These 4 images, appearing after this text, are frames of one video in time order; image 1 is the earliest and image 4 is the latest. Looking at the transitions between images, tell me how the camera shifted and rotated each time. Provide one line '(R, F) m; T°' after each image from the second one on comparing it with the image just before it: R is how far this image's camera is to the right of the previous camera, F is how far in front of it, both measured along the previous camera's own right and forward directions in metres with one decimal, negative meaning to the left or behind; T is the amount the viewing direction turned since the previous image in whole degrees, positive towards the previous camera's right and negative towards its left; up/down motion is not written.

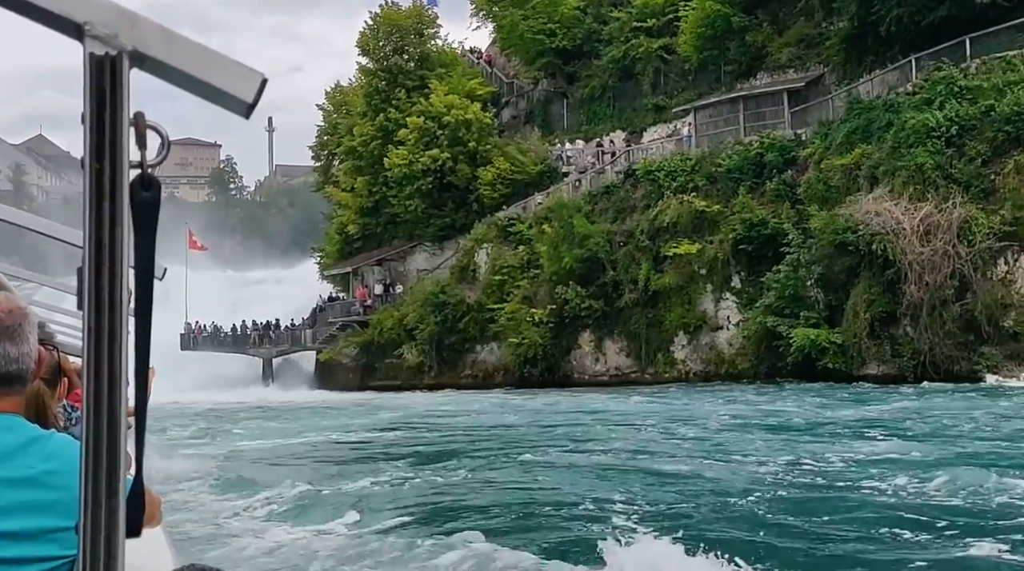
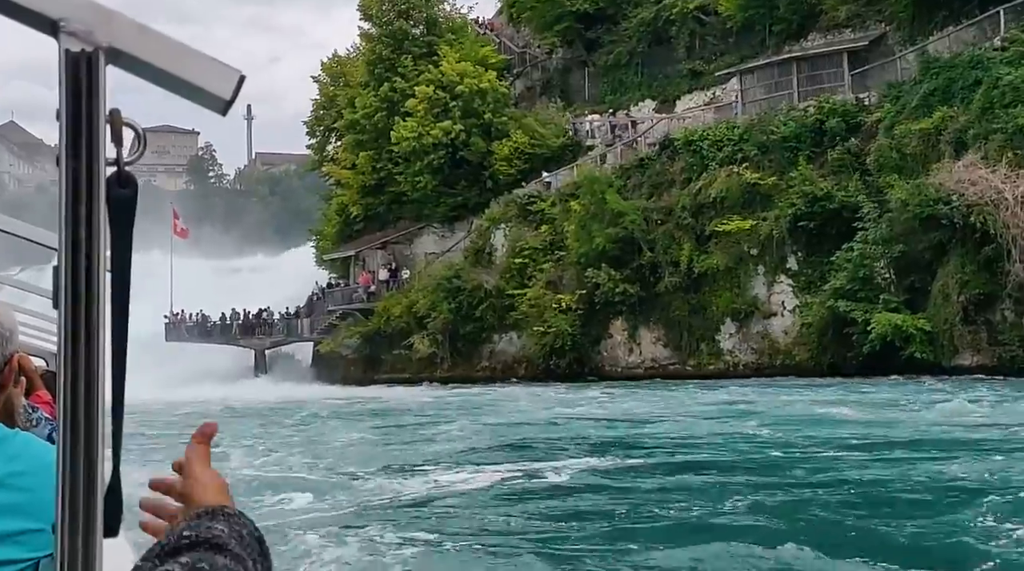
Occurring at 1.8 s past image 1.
(-0.7, +1.7) m; +1°
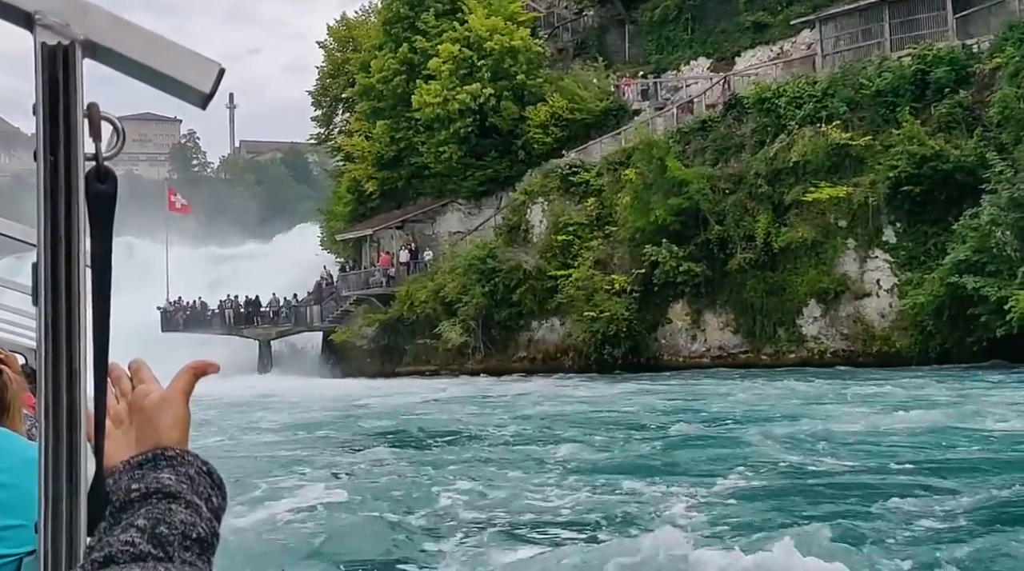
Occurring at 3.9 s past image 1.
(-0.8, +1.9) m; +1°
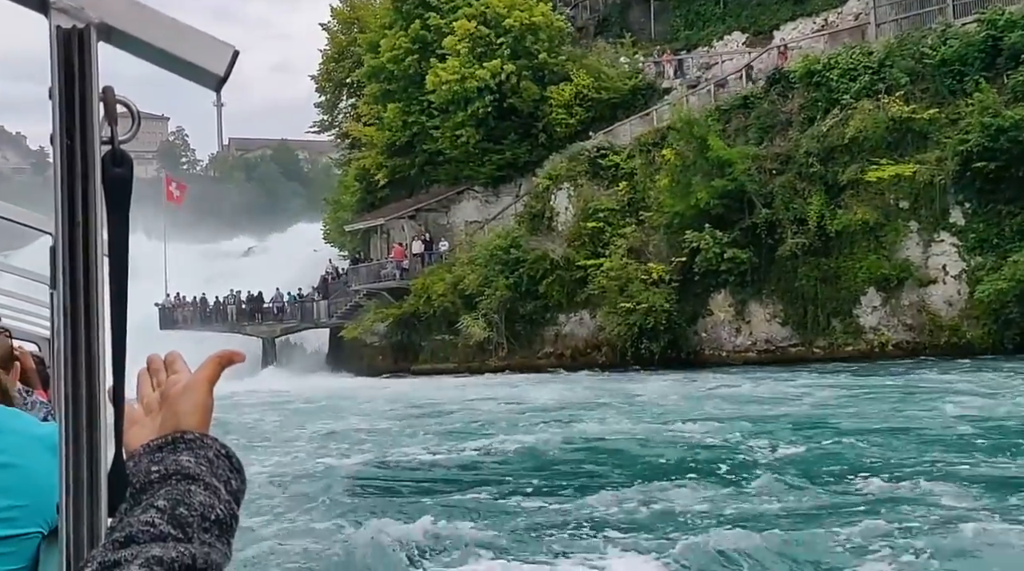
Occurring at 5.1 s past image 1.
(-0.5, +1.0) m; +1°
